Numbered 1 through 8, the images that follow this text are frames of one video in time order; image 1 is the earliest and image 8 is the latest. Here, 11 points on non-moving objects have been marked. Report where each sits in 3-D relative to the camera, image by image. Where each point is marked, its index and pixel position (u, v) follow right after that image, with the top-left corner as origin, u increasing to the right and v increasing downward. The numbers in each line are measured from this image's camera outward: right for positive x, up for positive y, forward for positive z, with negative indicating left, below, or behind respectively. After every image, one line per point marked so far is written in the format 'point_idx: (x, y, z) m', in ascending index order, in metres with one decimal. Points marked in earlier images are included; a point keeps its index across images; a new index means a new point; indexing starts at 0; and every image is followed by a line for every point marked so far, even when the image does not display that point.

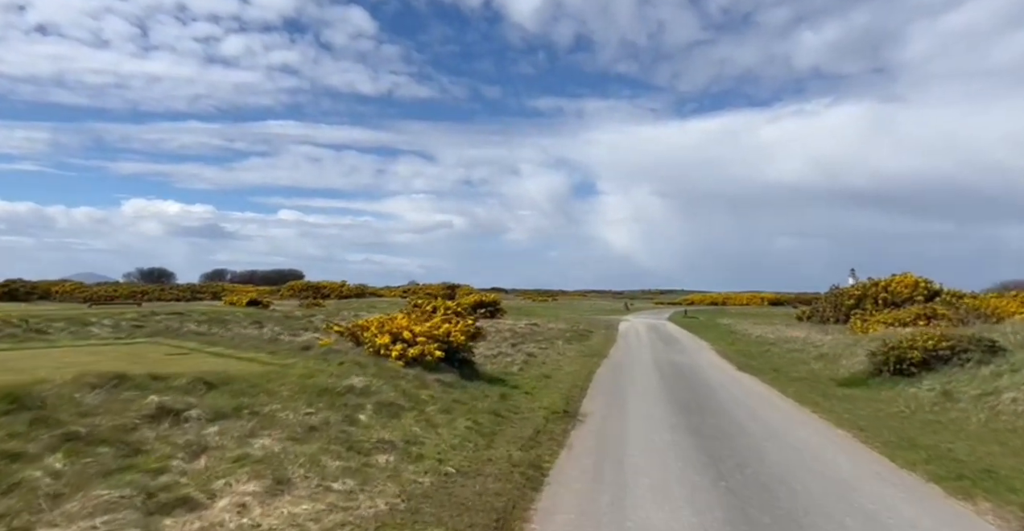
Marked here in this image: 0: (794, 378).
0: (+7.4, -3.0, +19.4) m
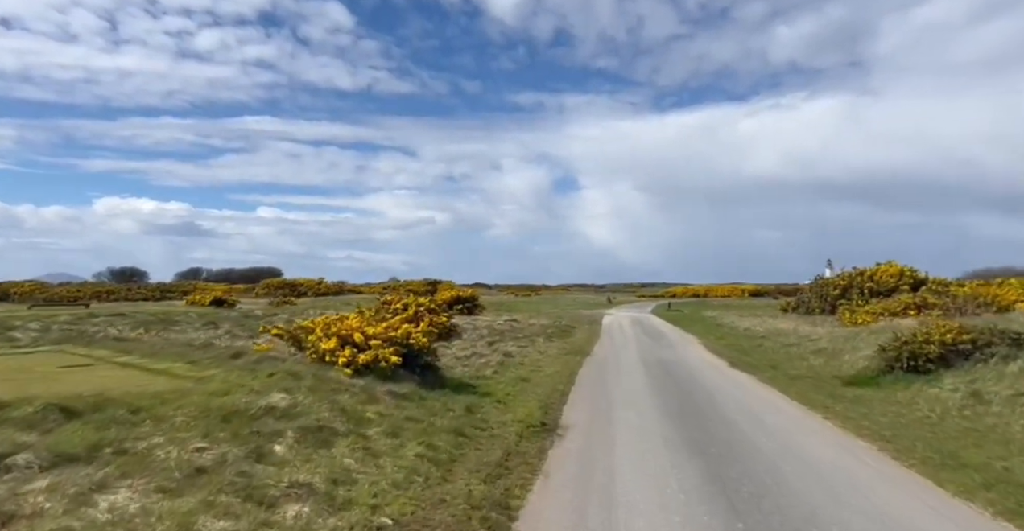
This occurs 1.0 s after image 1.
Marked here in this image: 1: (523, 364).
0: (+6.8, -2.7, +17.8) m
1: (+0.3, -2.7, +19.9) m
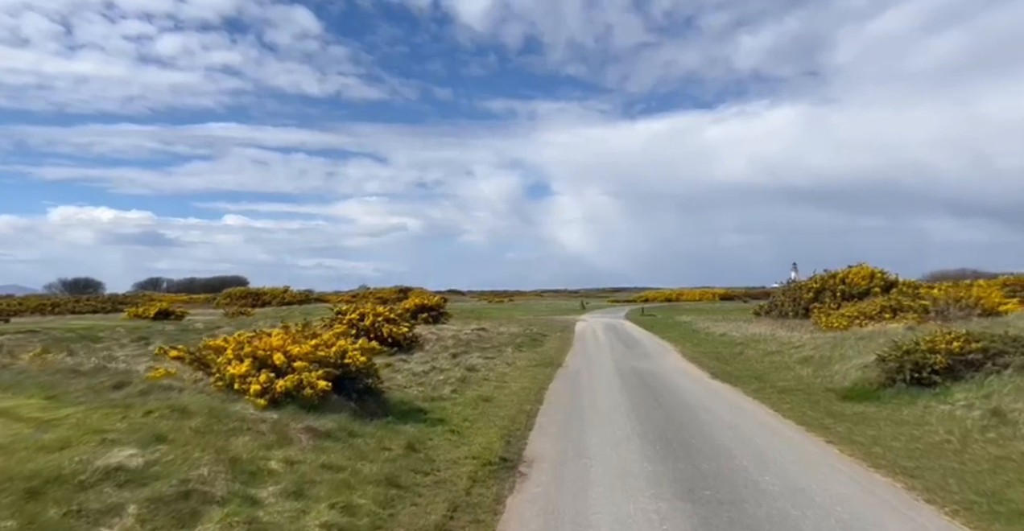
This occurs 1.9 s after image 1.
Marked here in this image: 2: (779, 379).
0: (+6.0, -2.8, +16.2) m
1: (-0.6, -2.8, +18.0) m
2: (+6.4, -2.7, +17.6) m
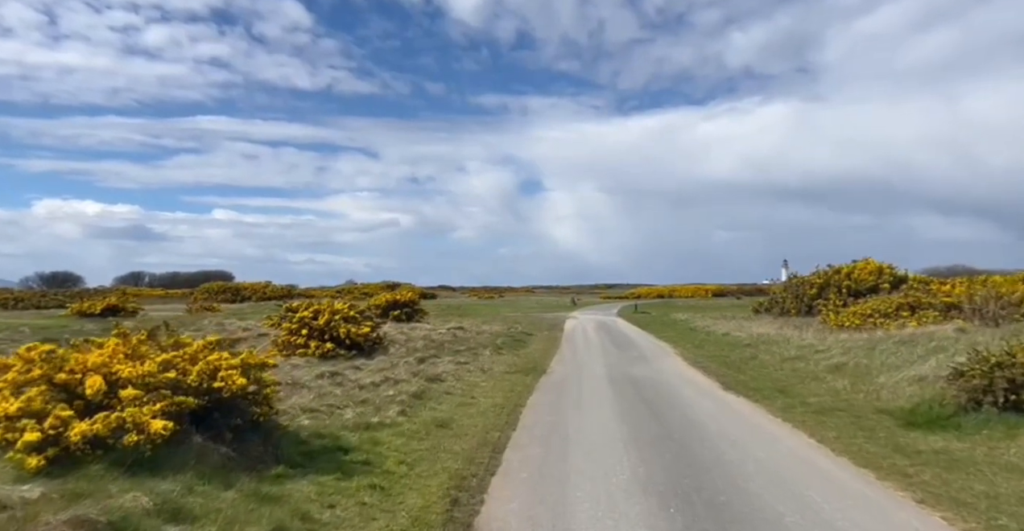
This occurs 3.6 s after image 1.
0: (+5.4, -2.5, +12.9) m
1: (-1.2, -2.6, +14.7) m
2: (+5.8, -2.5, +14.4) m
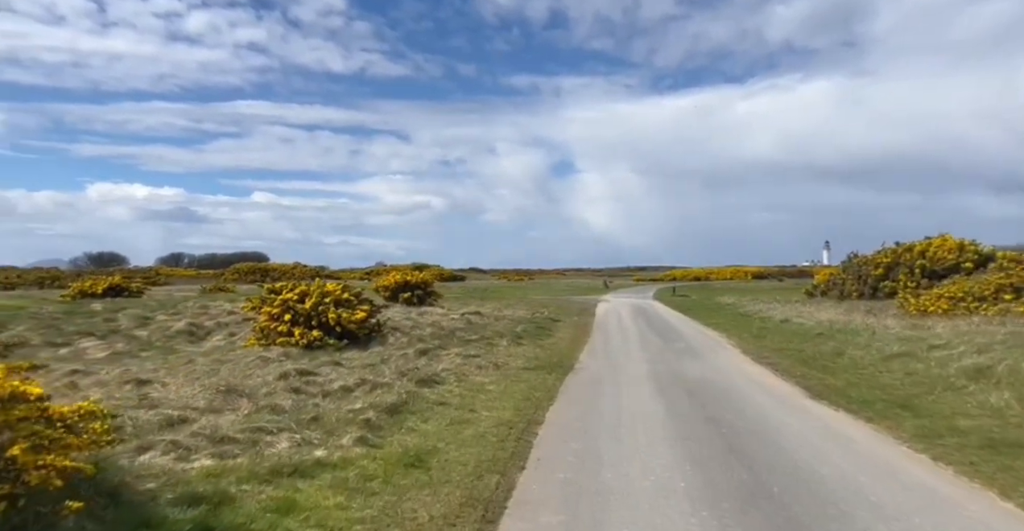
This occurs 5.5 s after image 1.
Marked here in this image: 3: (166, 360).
0: (+5.5, -2.1, +8.7) m
1: (-1.0, -2.1, +10.8) m
2: (+6.0, -2.0, +10.1) m
3: (-8.7, -2.4, +18.5) m
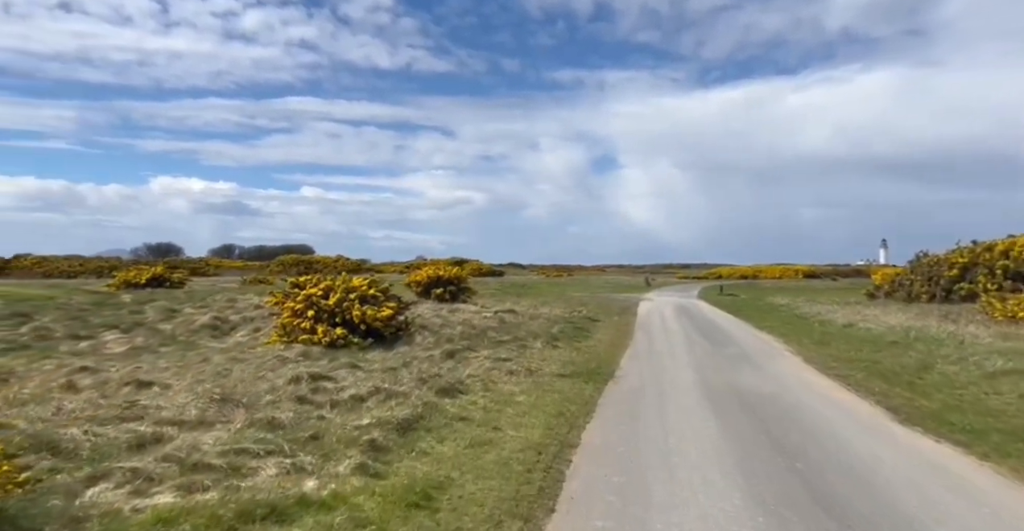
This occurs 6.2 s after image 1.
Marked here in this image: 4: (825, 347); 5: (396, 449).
0: (+5.8, -2.1, +7.0) m
1: (-0.6, -2.0, +9.4) m
2: (+6.4, -2.0, +8.3) m
3: (-7.8, -2.2, +17.5) m
4: (+7.7, -2.1, +18.1) m
5: (-1.2, -2.0, +7.9) m
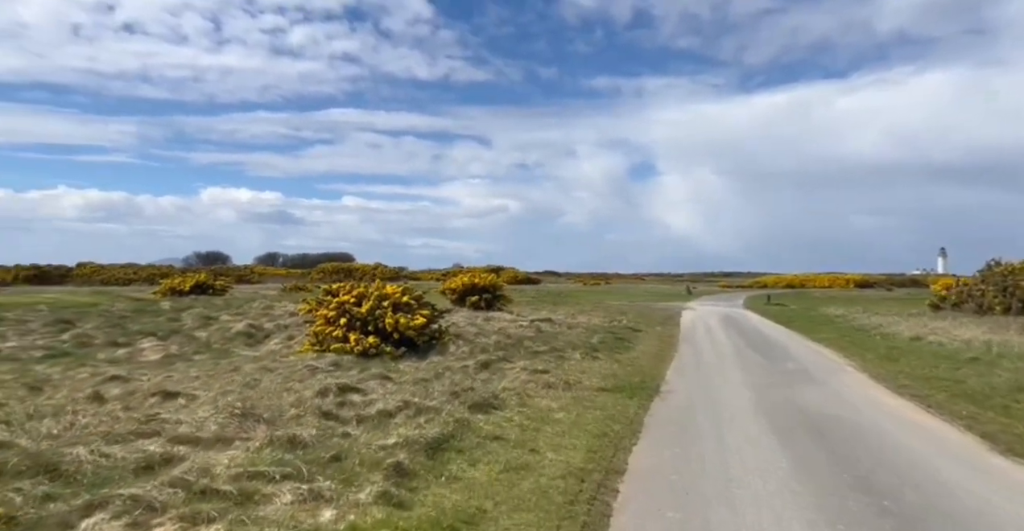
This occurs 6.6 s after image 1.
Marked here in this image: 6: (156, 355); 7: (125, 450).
0: (+6.2, -2.2, +5.9) m
1: (-0.1, -2.1, +8.6) m
2: (+6.8, -2.1, +7.3) m
3: (-7.0, -2.4, +17.2) m
4: (+8.6, -2.2, +16.9) m
5: (-0.8, -2.0, +7.2) m
6: (-9.6, -2.4, +19.8) m
7: (-4.2, -2.0, +8.1) m
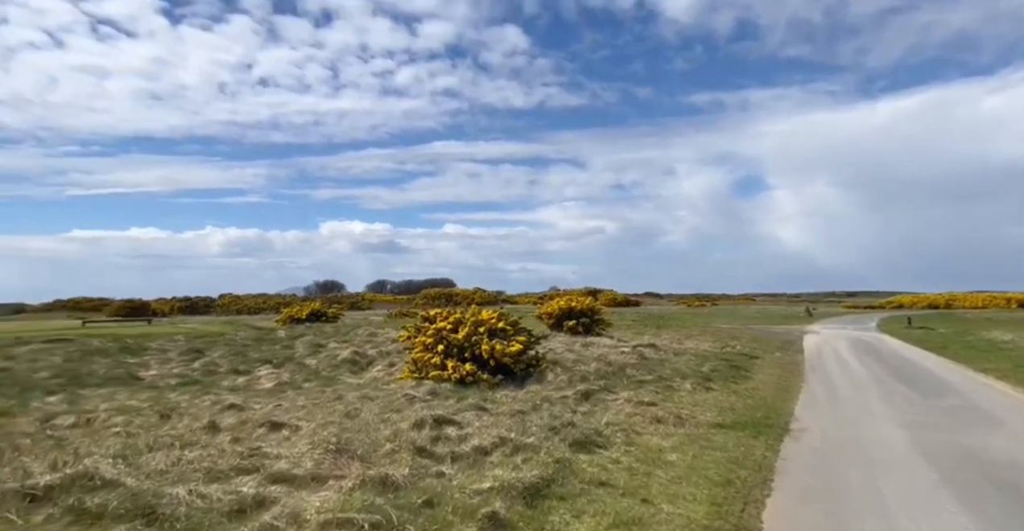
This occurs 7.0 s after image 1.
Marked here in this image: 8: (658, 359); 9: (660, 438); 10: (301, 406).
0: (+6.9, -2.2, +4.1) m
1: (+1.0, -2.3, +7.6) m
2: (+7.7, -2.2, +5.4) m
3: (-4.7, -3.0, +17.0) m
4: (+10.7, -2.5, +14.7) m
5: (+0.1, -2.3, +6.3) m
6: (-7.0, -3.2, +19.9) m
7: (-3.1, -2.3, +7.6) m
8: (+3.8, -2.5, +20.0) m
9: (+2.2, -2.5, +10.5) m
10: (-4.6, -2.9, +15.3) m
